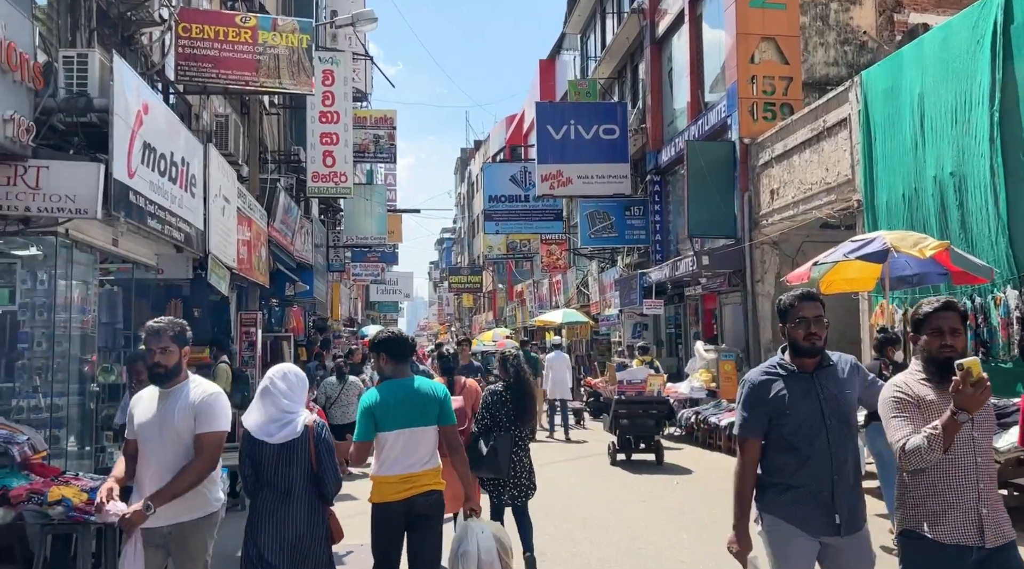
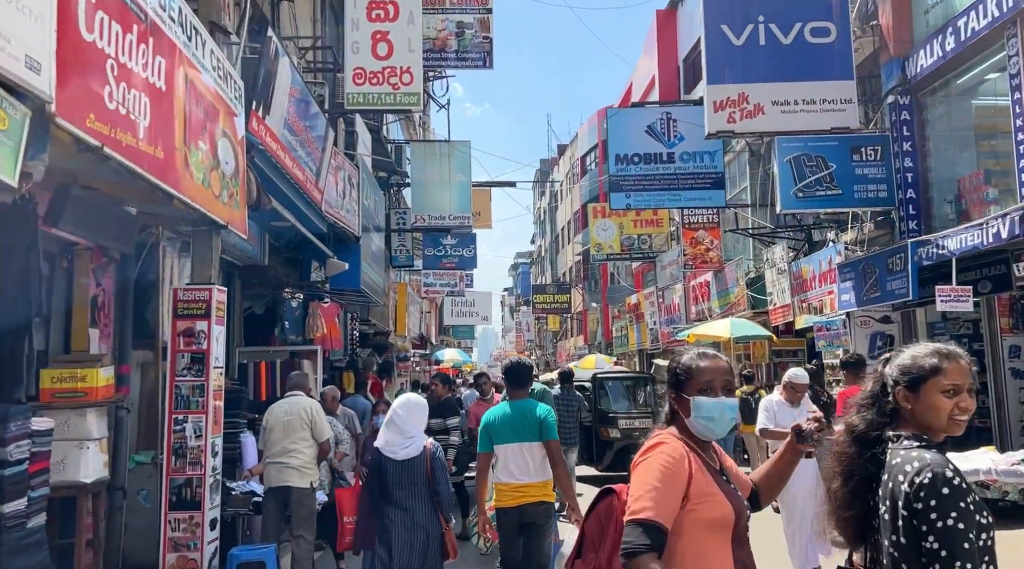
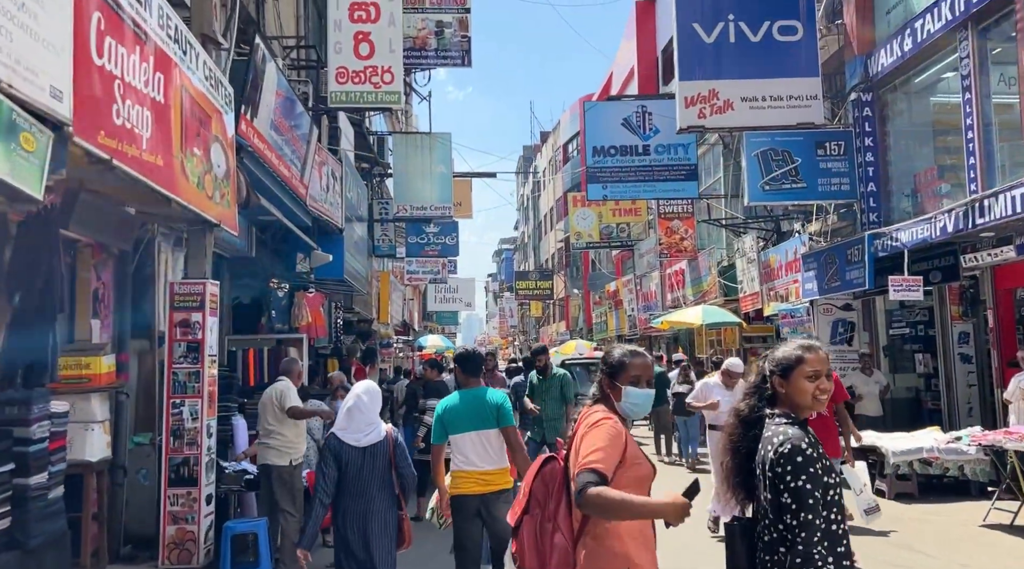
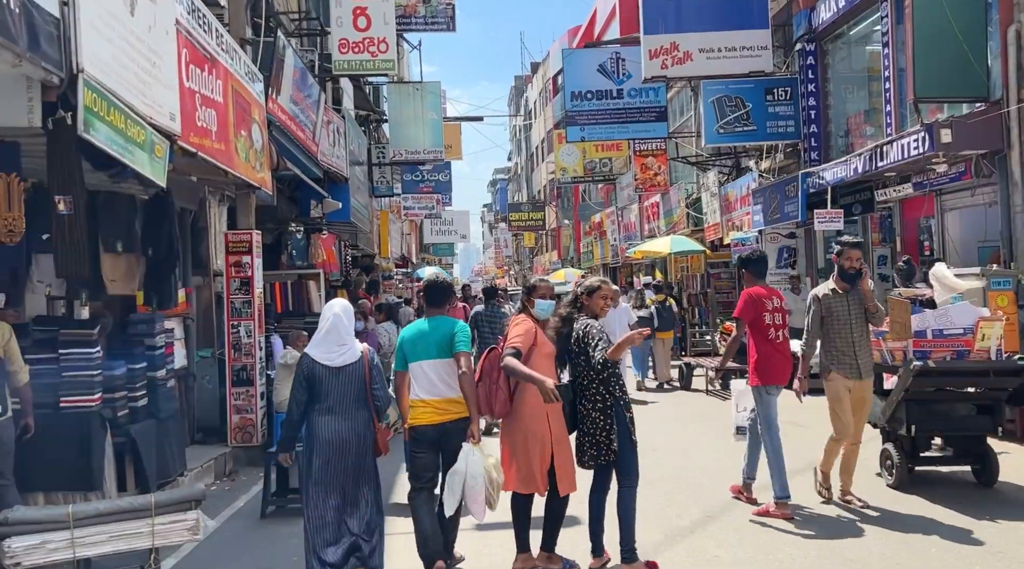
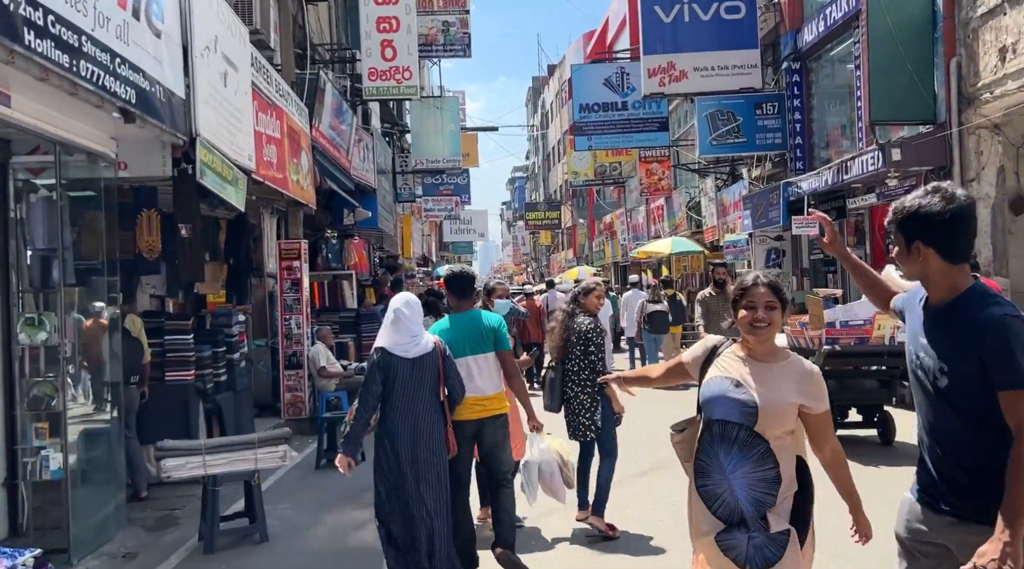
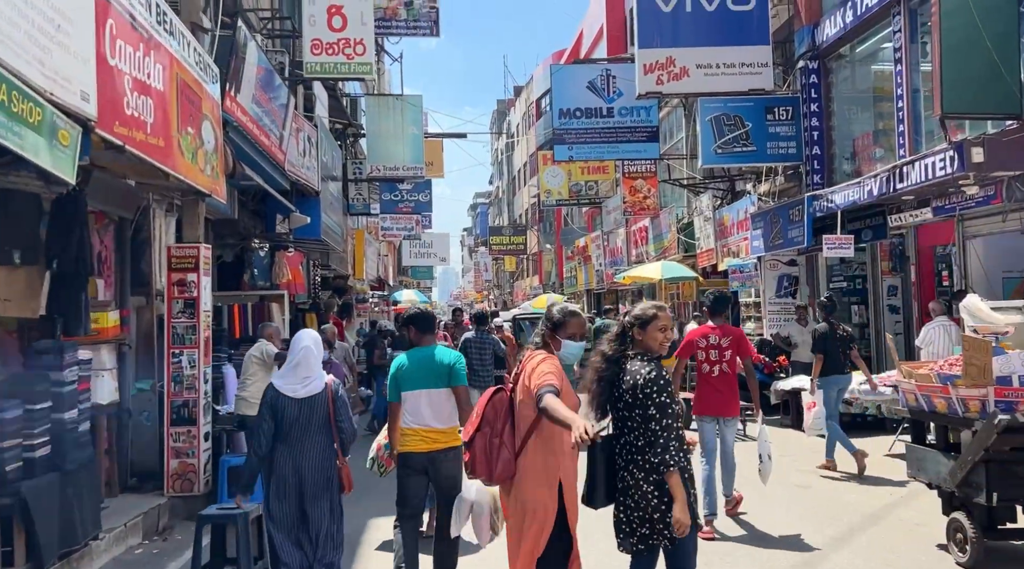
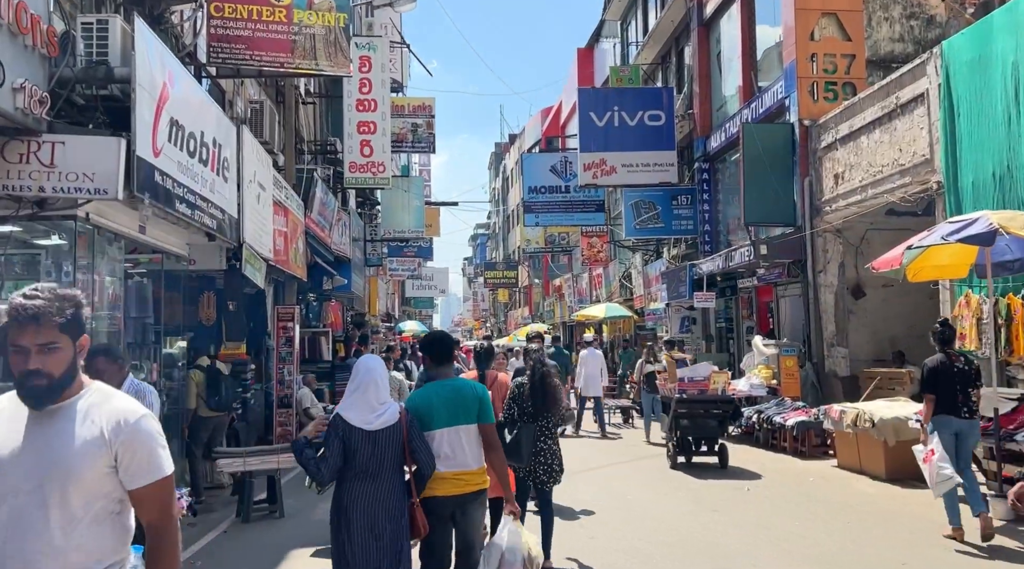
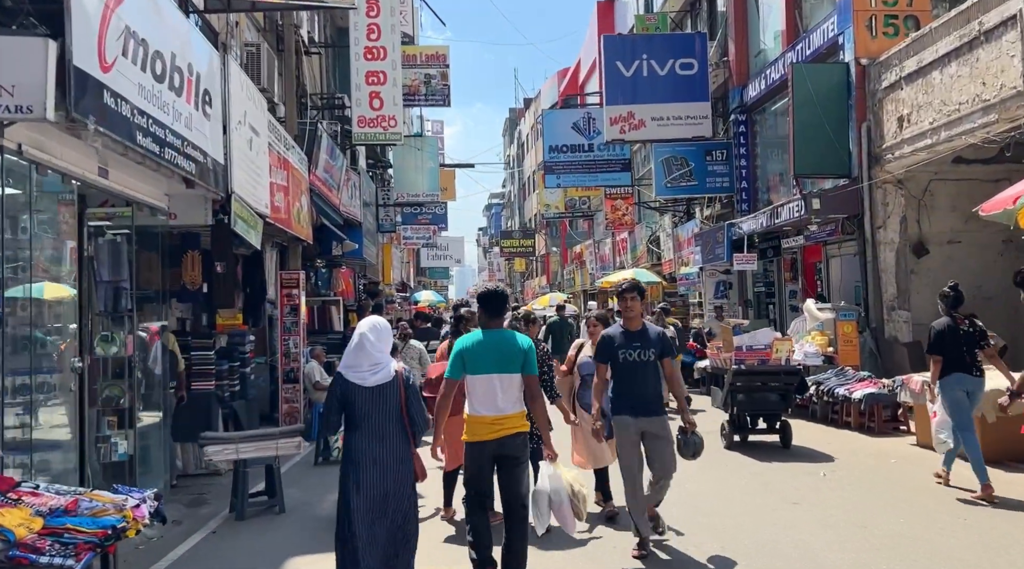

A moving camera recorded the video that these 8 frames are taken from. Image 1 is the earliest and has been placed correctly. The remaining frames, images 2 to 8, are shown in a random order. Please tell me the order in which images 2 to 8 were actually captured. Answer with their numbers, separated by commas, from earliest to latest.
7, 8, 5, 4, 6, 3, 2
